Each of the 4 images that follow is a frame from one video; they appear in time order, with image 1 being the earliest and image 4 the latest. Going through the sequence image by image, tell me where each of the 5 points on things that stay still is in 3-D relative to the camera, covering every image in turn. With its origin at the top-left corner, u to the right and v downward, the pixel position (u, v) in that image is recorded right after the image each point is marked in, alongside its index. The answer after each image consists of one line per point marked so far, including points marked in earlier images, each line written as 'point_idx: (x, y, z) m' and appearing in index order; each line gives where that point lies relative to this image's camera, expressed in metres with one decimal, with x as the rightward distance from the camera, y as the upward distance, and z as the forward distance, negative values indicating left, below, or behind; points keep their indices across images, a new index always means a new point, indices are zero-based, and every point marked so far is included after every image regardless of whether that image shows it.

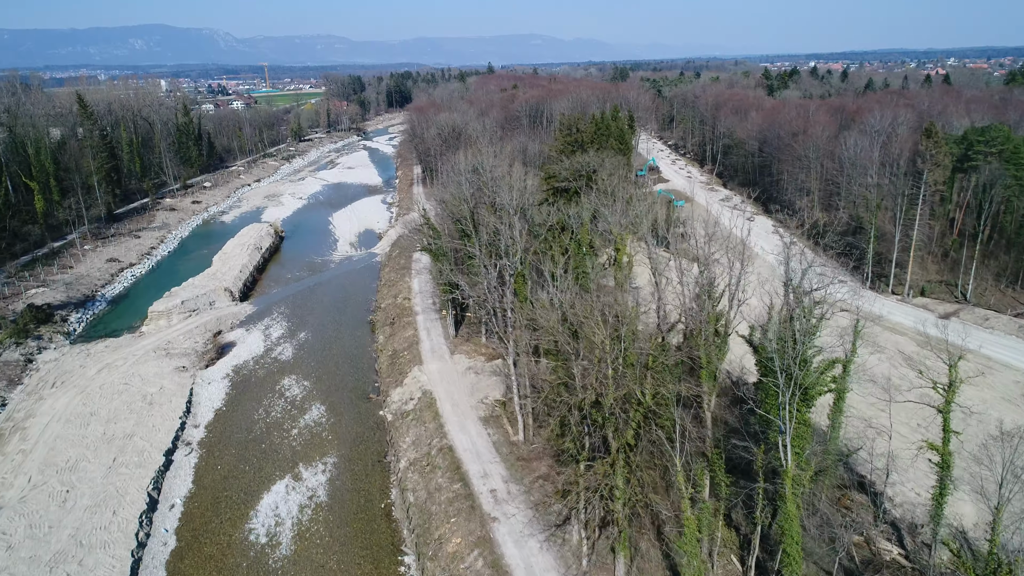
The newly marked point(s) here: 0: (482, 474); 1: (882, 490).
0: (-0.8, -5.2, +19.8) m
1: (+9.1, -5.0, +17.4) m
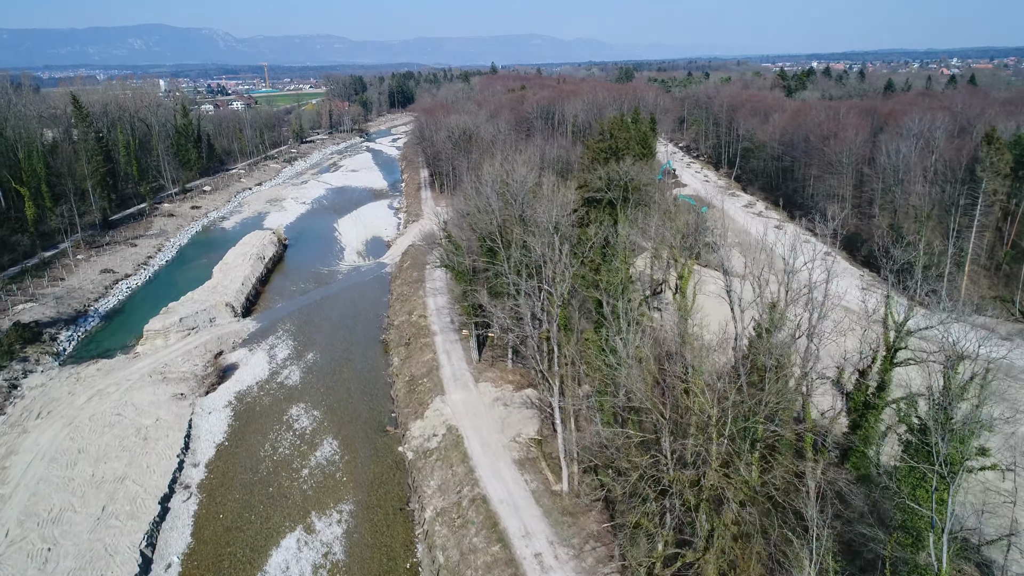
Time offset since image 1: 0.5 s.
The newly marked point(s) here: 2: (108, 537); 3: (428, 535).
0: (+0.3, -6.0, +17.3) m
1: (+10.2, -5.8, +14.9) m
2: (-10.8, -6.7, +19.0) m
3: (-2.2, -6.6, +19.0) m
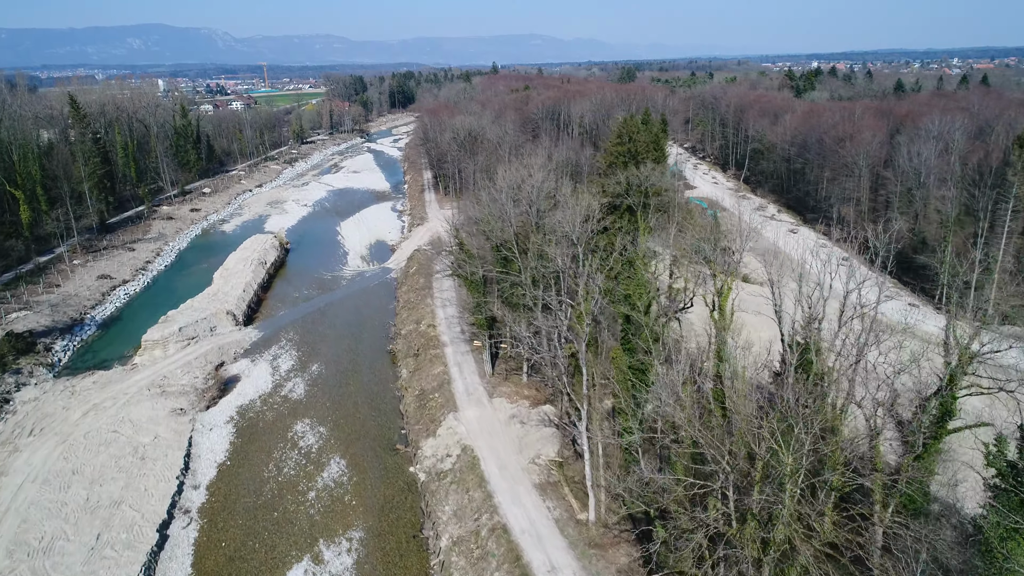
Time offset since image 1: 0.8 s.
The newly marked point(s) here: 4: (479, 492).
0: (+0.8, -6.4, +16.1) m
1: (+10.8, -6.1, +13.7) m
2: (-10.3, -7.1, +17.8) m
3: (-1.7, -7.0, +17.8) m
4: (-0.9, -5.6, +19.4) m
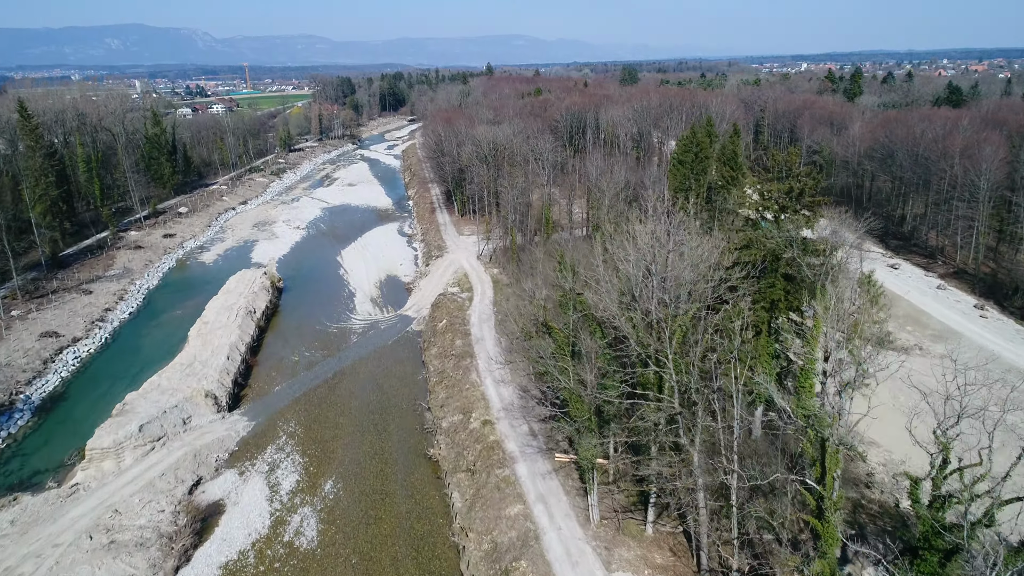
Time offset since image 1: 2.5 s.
0: (+4.0, -9.0, +7.8) m
1: (+14.0, -8.7, +5.6) m
2: (-7.2, -9.8, +9.2) m
3: (+1.4, -9.7, +9.4) m
4: (+2.1, -8.2, +11.0) m
